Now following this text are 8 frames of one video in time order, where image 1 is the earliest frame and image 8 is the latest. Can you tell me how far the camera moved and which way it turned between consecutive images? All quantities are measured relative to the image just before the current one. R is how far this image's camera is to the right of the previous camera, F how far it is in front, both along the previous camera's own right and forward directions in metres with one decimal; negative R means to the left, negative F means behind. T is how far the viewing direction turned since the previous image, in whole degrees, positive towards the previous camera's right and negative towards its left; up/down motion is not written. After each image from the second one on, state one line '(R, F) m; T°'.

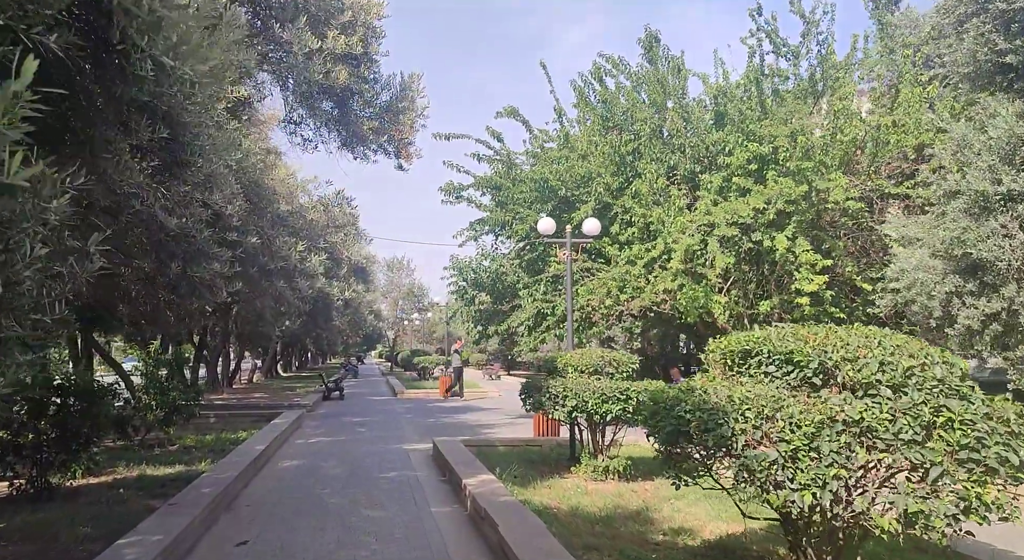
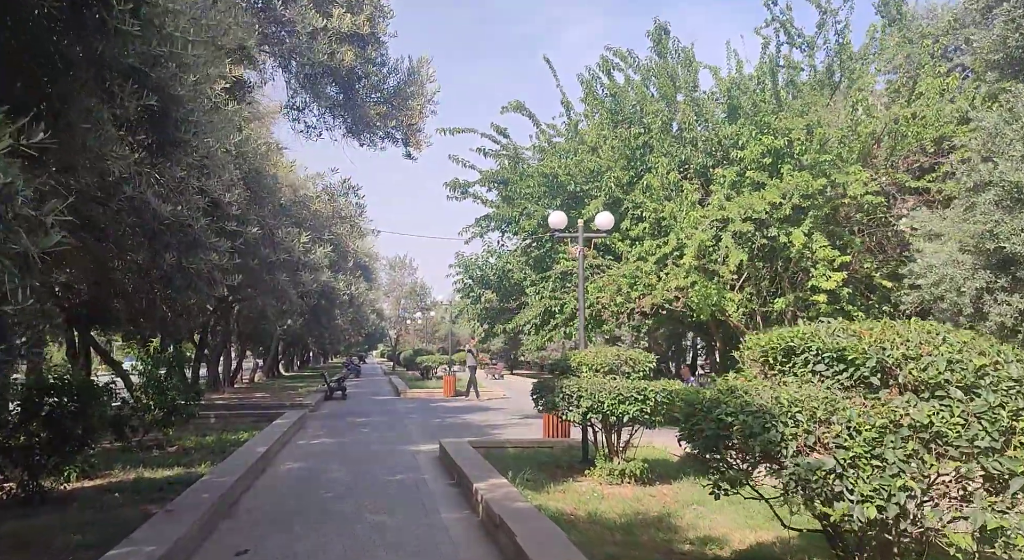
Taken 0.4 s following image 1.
(-0.1, +0.4) m; 0°
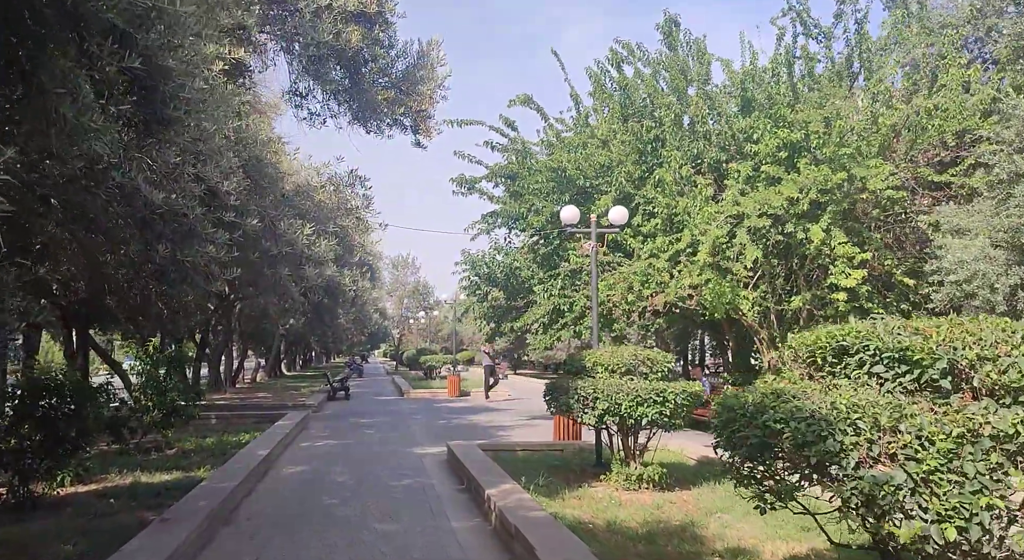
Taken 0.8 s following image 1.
(-0.1, +0.4) m; 0°
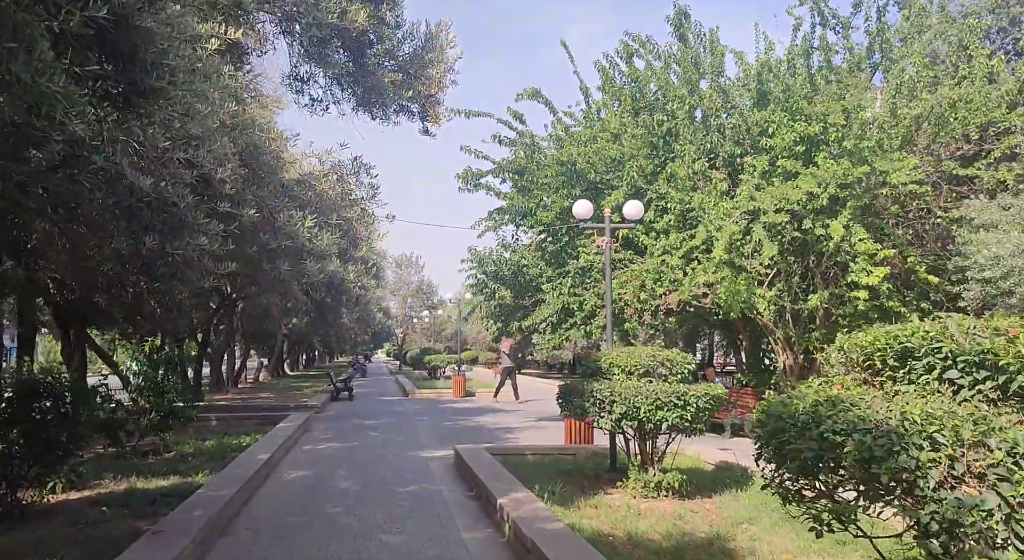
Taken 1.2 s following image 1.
(-0.1, +0.5) m; 0°
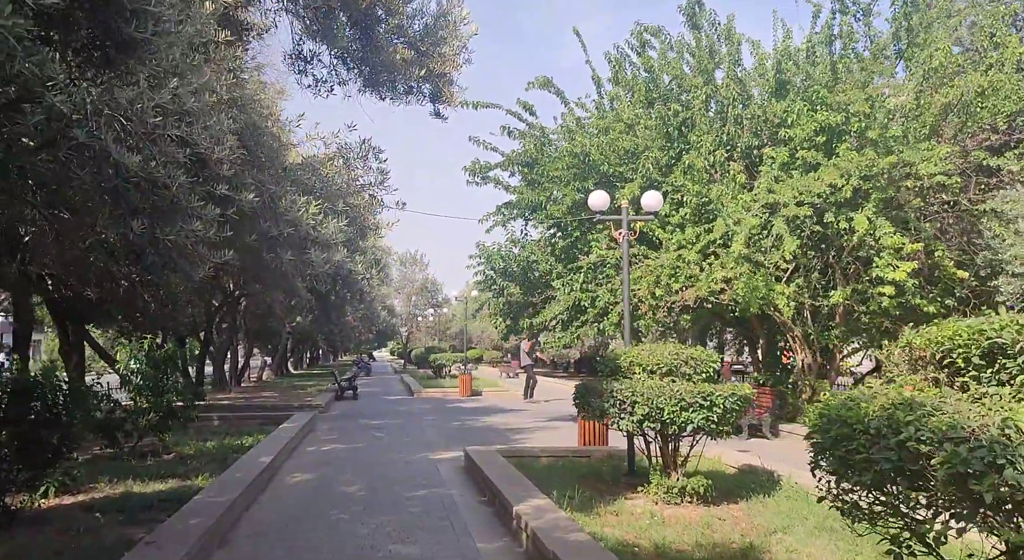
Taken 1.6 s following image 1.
(-0.1, +0.5) m; 0°
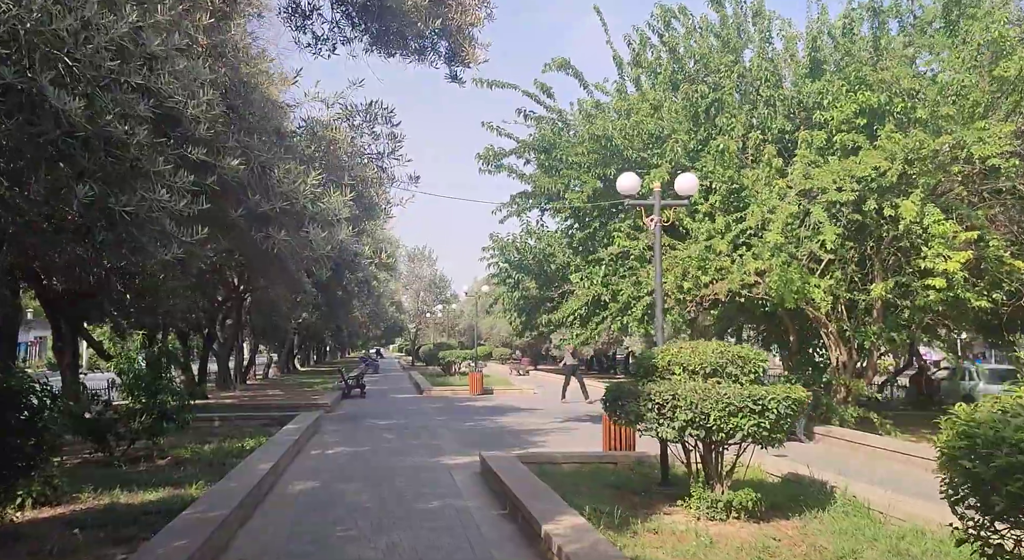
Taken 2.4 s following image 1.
(-0.2, +0.9) m; -1°
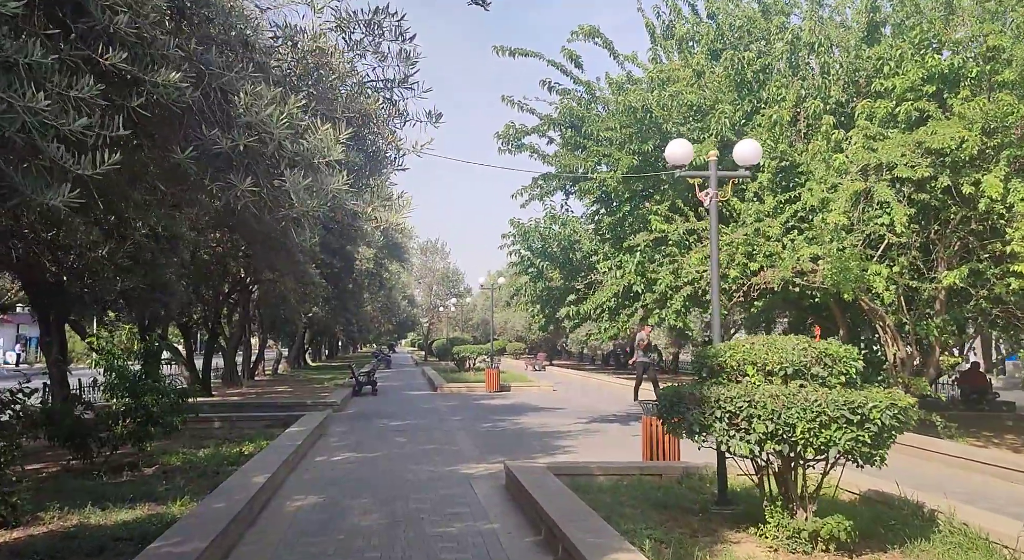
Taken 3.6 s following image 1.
(-0.2, +1.4) m; -1°
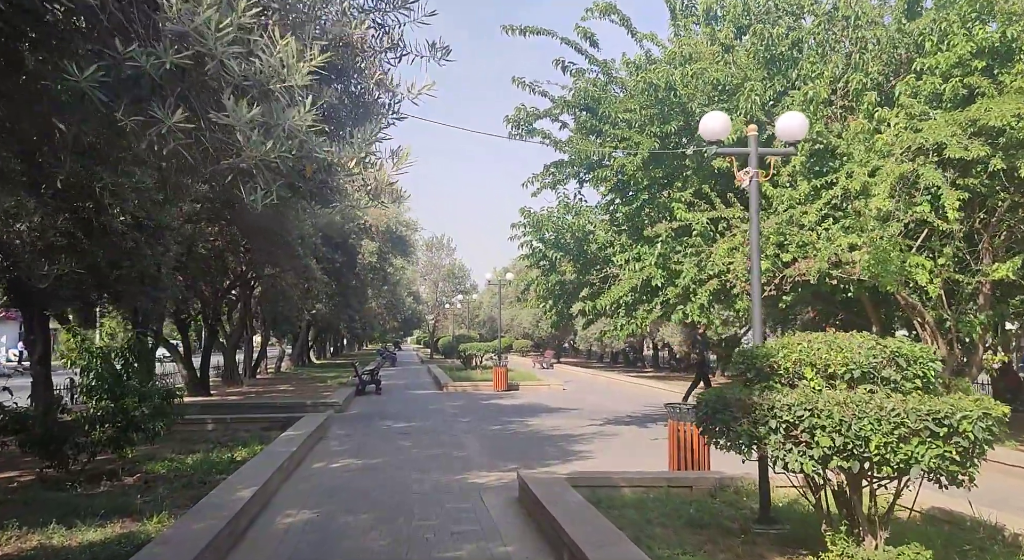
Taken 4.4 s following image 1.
(-0.1, +0.9) m; 0°
